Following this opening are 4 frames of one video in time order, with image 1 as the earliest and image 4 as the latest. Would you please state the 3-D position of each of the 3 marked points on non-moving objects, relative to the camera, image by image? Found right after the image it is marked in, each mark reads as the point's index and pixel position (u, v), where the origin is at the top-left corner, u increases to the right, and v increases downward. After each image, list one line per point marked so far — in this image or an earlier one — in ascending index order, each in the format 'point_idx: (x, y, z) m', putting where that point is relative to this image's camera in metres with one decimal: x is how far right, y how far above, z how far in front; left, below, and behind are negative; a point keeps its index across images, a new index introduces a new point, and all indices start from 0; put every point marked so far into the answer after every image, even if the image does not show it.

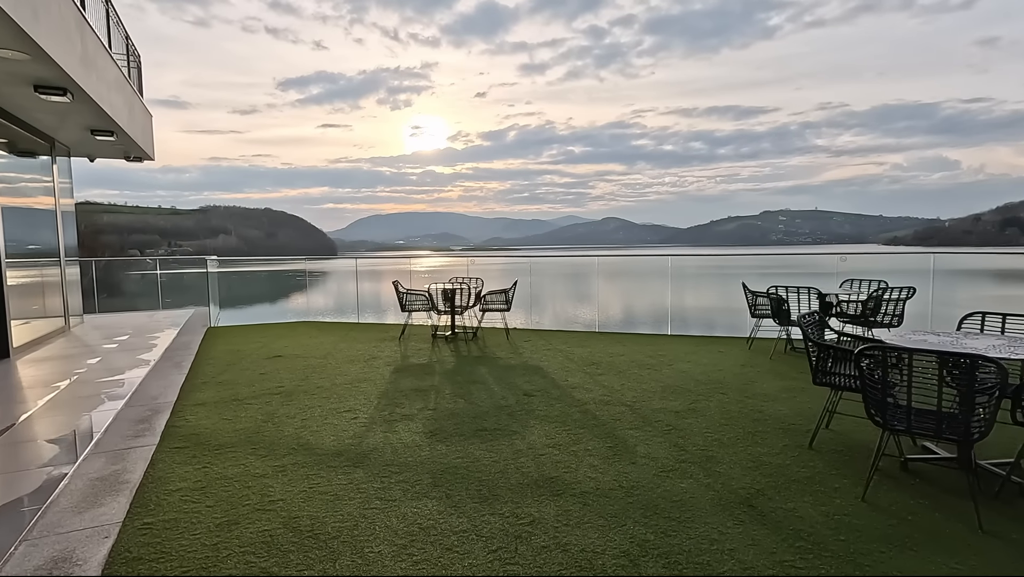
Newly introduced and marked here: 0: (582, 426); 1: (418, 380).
0: (+0.4, -0.8, +3.1) m
1: (-0.7, -0.7, +4.2) m
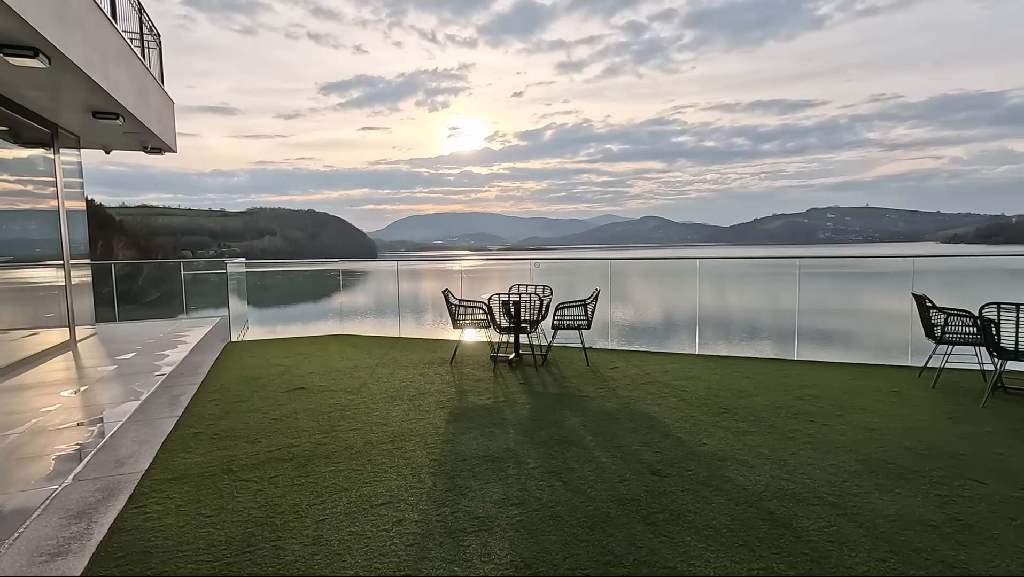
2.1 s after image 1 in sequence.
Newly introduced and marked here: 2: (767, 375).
0: (+0.9, -0.9, +1.7) m
1: (-0.1, -0.8, +3.0) m
2: (+2.0, -0.7, +4.2) m
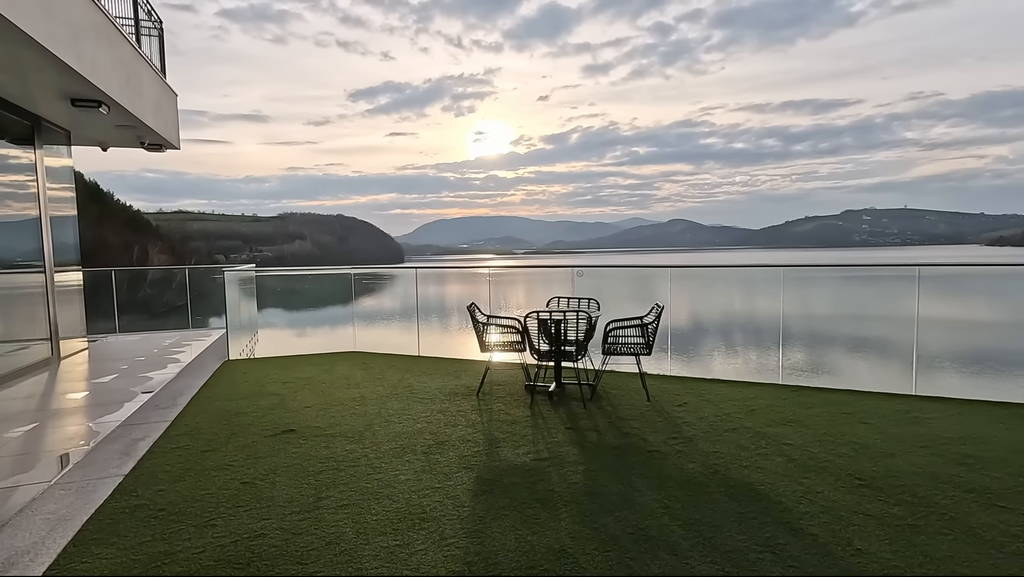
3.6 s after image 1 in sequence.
0: (+1.1, -1.0, +0.8) m
1: (+0.1, -0.9, +2.1) m
2: (+2.3, -0.8, +3.2) m
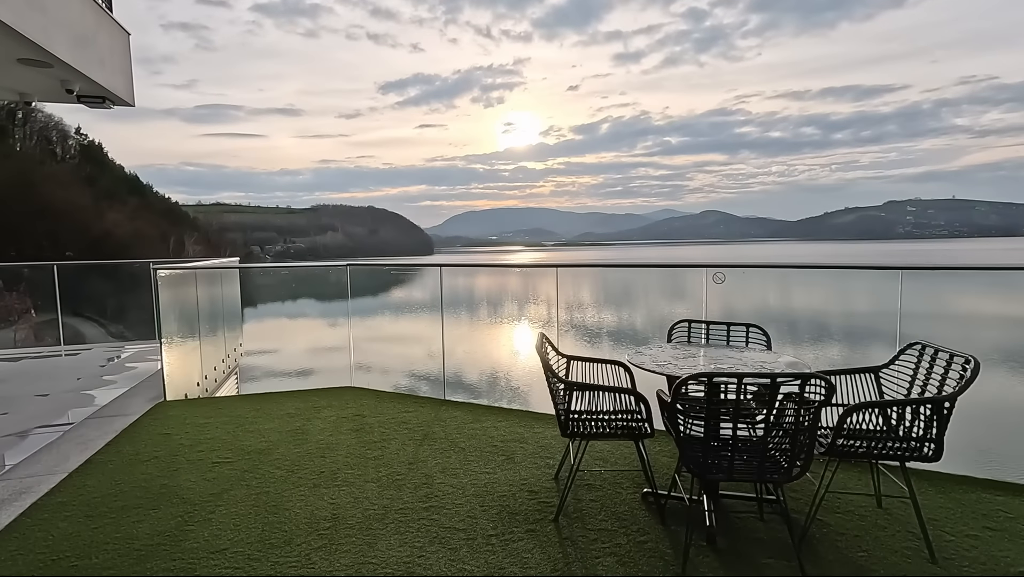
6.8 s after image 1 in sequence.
0: (+1.3, -1.1, -1.2) m
1: (+0.4, -1.0, +0.1) m
2: (+2.7, -0.9, +1.1) m
